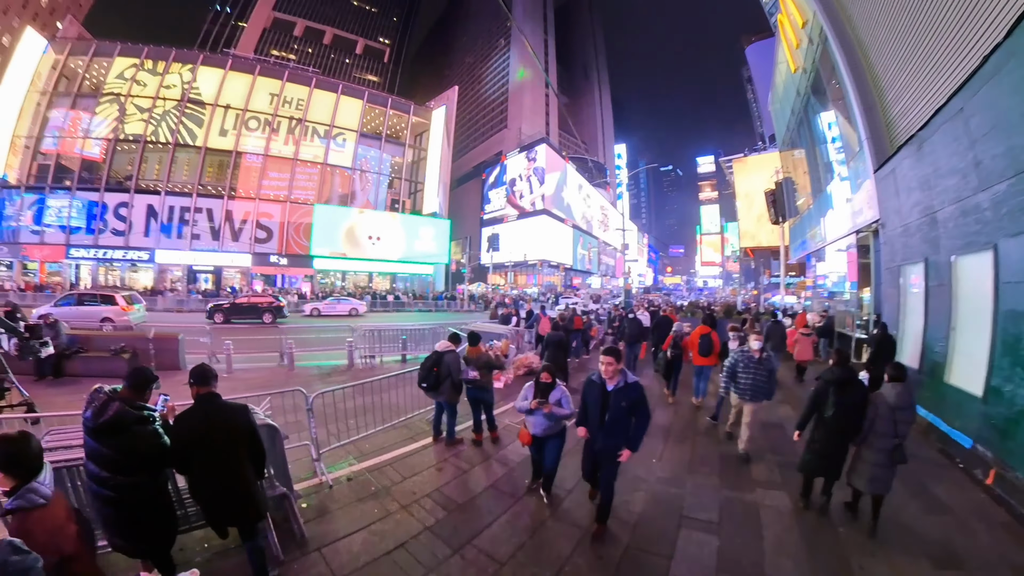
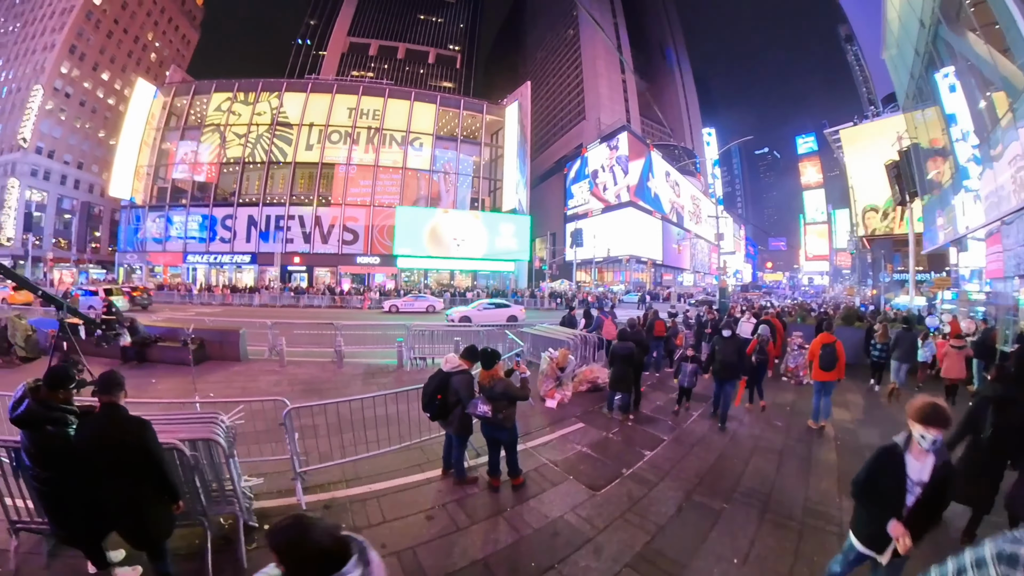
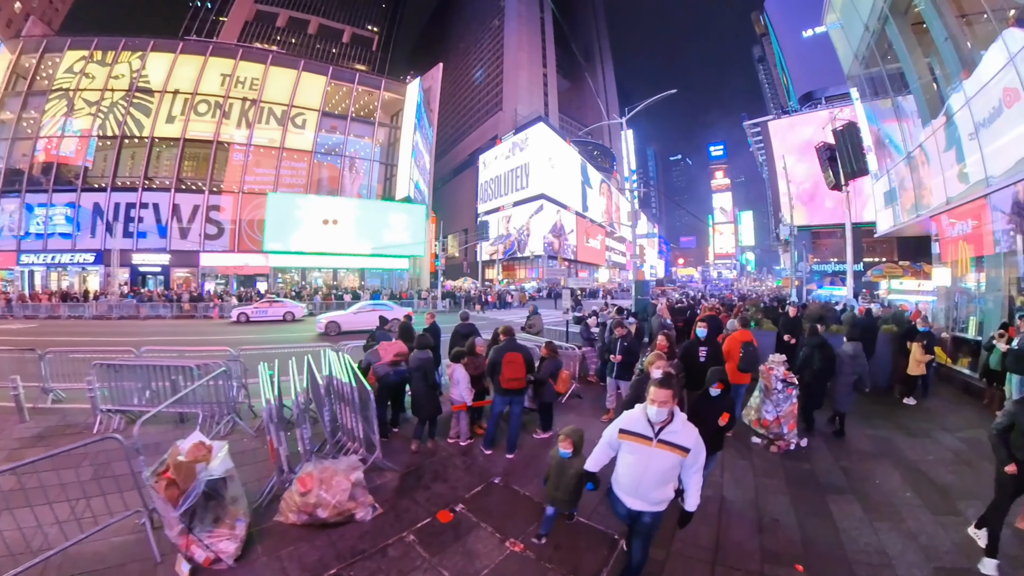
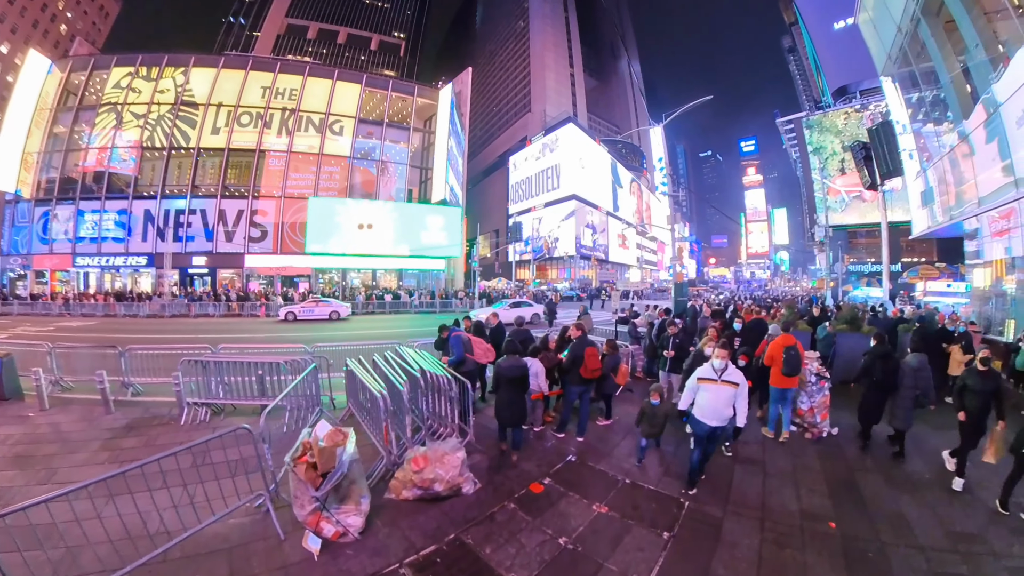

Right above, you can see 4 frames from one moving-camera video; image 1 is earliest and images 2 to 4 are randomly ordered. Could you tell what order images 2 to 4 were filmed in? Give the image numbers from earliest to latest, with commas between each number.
2, 4, 3
